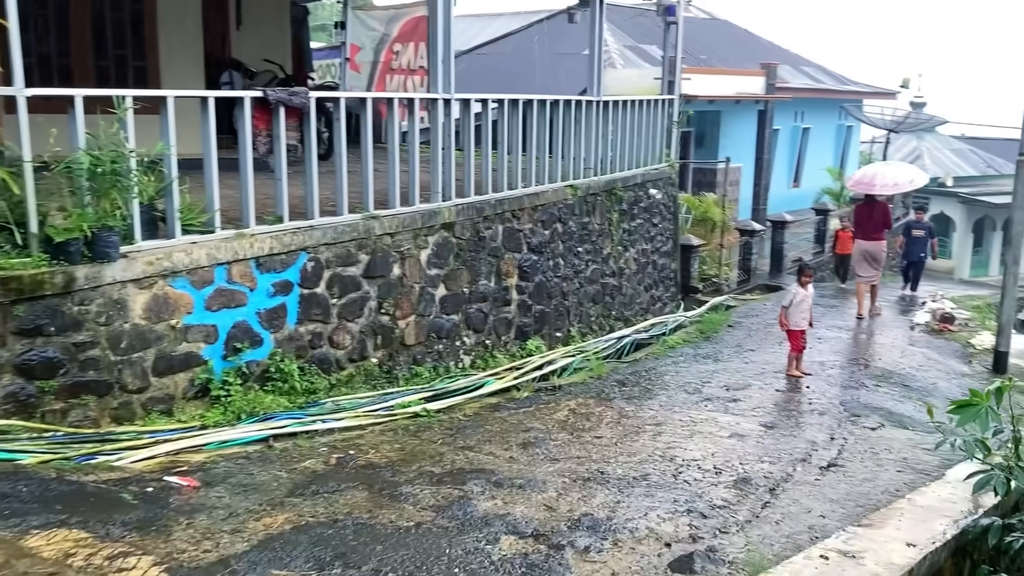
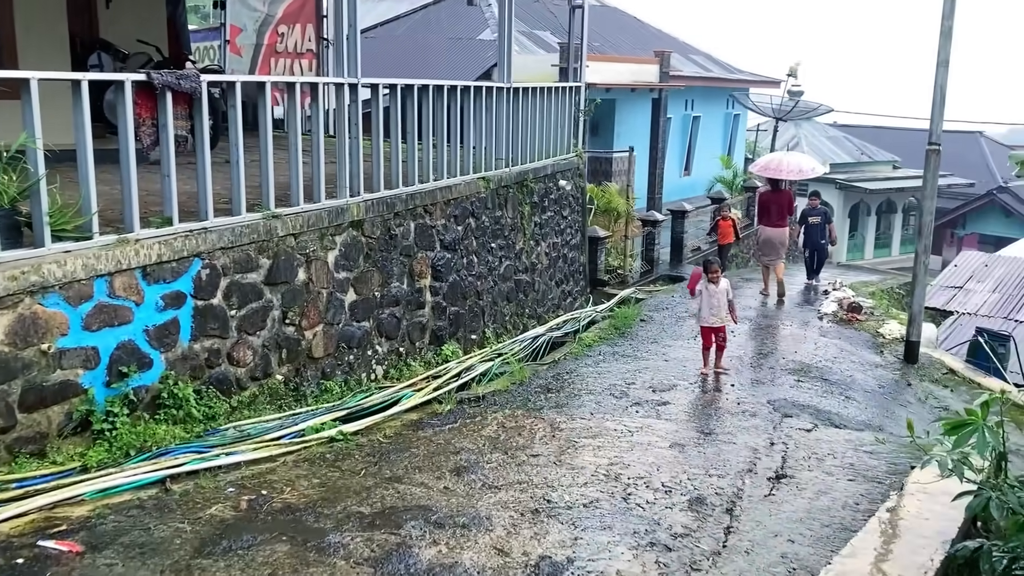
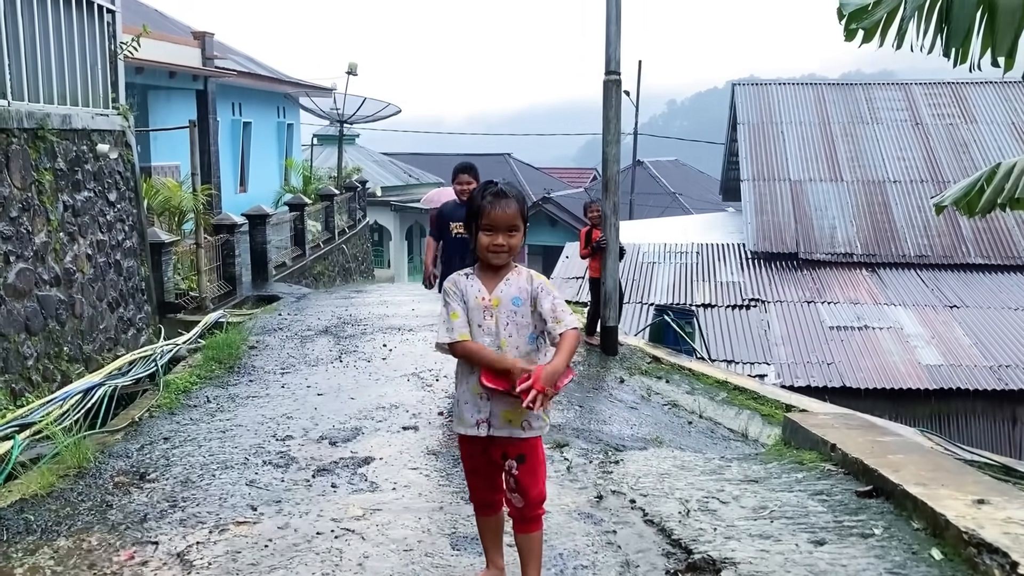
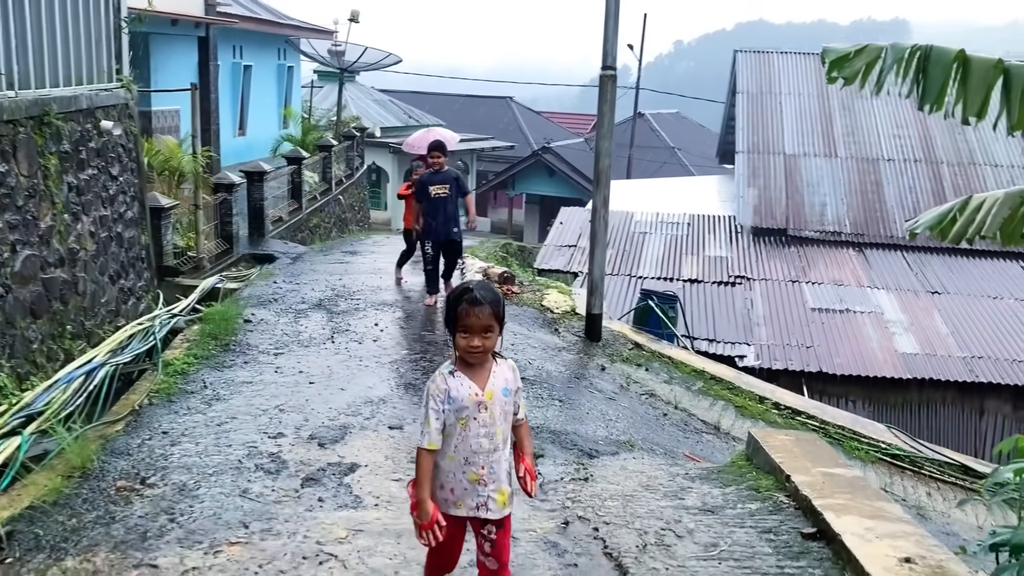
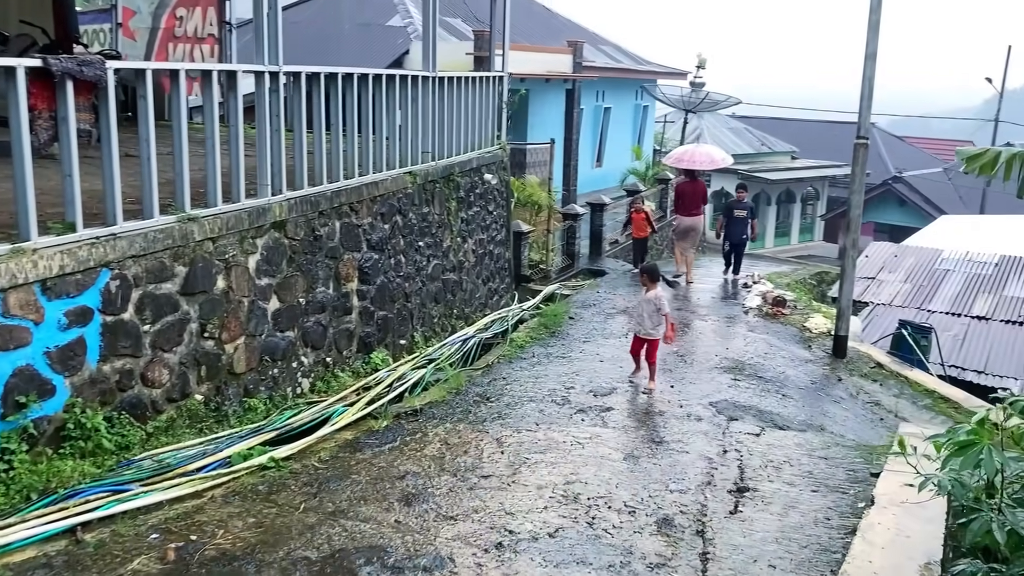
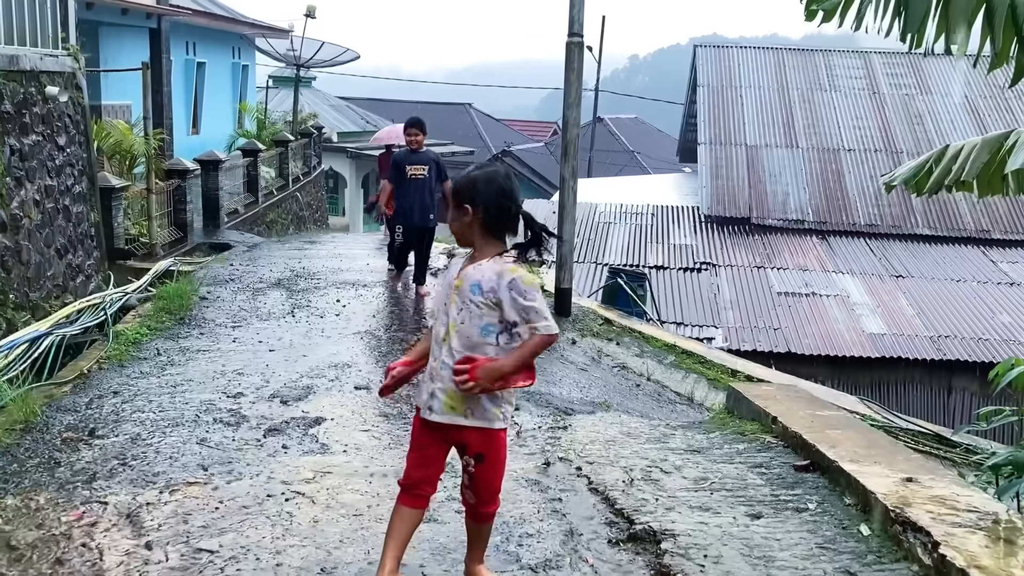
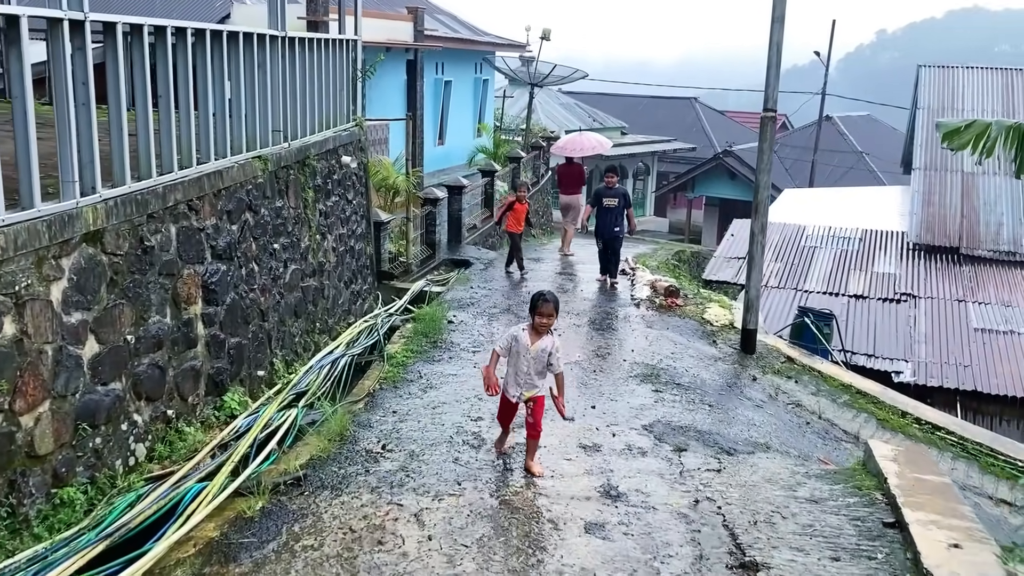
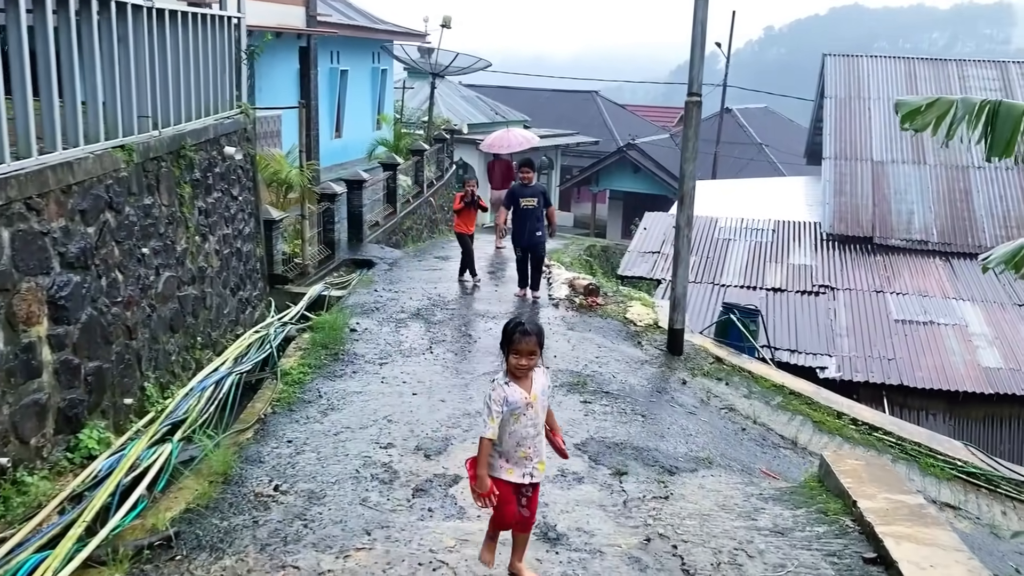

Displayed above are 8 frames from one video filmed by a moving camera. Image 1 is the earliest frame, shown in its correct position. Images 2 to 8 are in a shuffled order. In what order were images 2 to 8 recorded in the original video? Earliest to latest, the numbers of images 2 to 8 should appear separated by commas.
2, 5, 7, 8, 4, 6, 3
